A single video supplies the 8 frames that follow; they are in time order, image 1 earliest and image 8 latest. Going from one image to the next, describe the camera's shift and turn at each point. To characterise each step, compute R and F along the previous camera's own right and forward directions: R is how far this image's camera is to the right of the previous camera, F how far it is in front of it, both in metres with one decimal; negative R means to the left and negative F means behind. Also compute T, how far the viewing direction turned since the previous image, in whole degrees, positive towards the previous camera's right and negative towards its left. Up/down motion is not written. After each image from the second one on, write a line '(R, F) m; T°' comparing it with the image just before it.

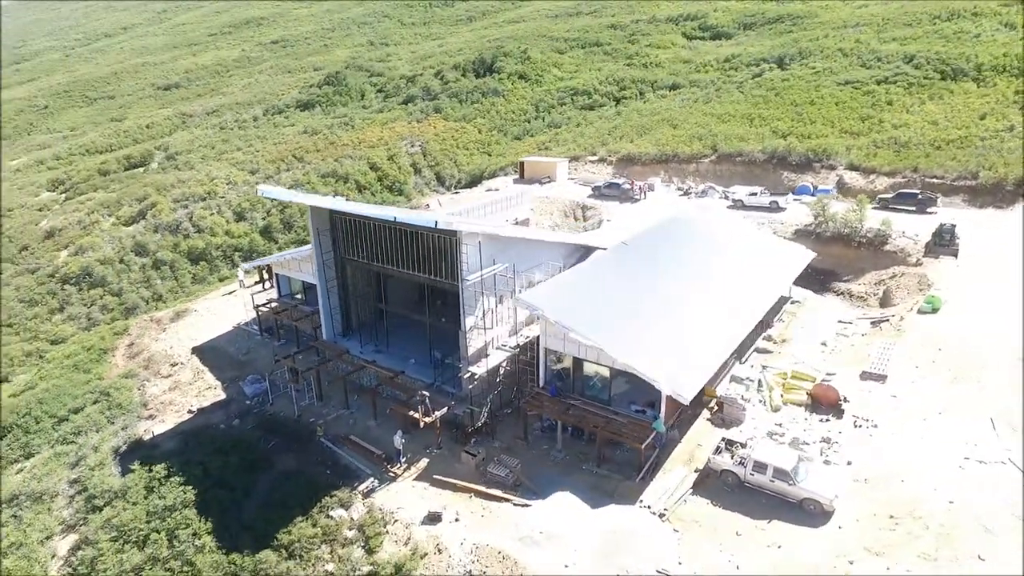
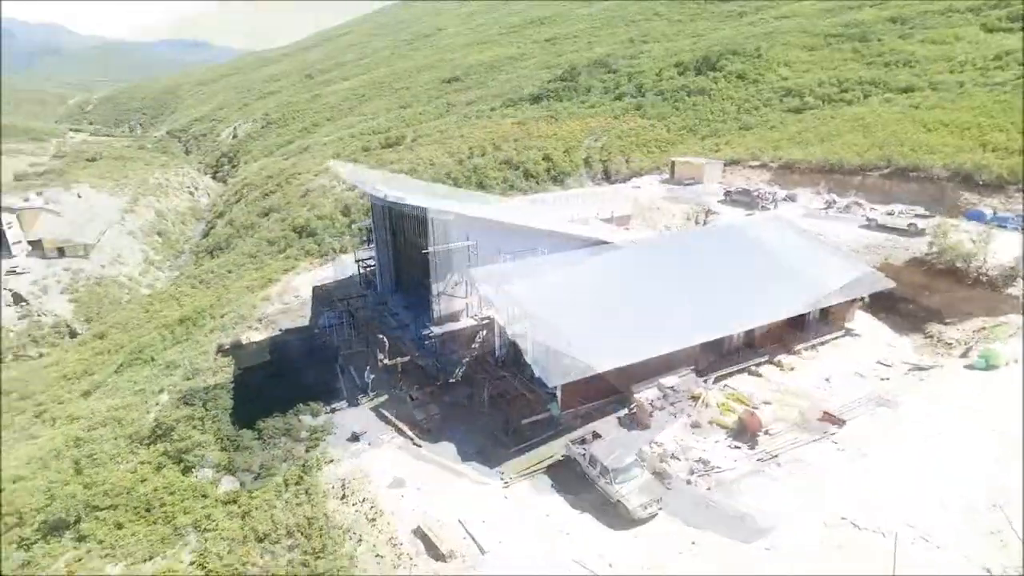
(+4.0, -0.4) m; -12°
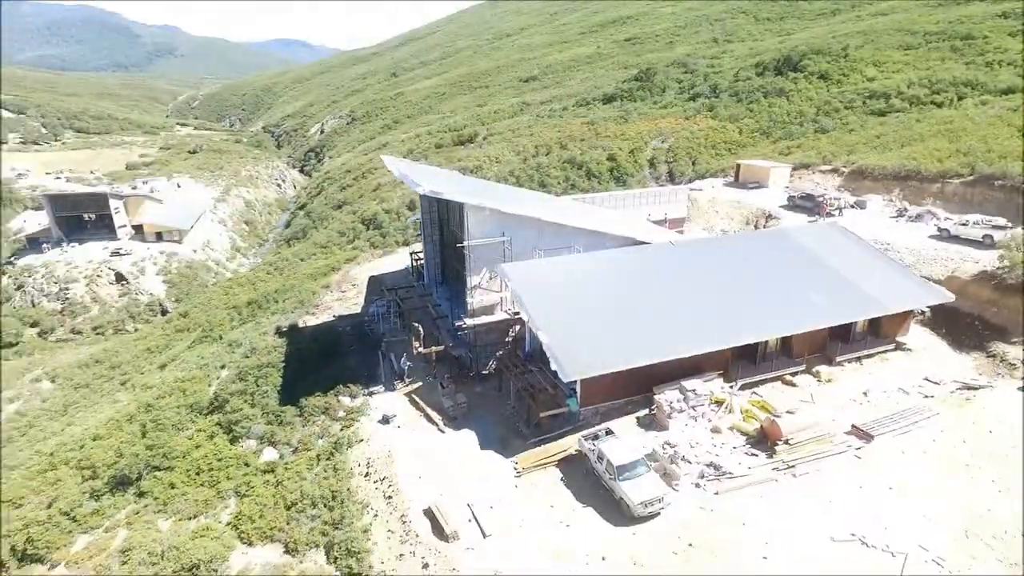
(+1.3, -0.3) m; -7°
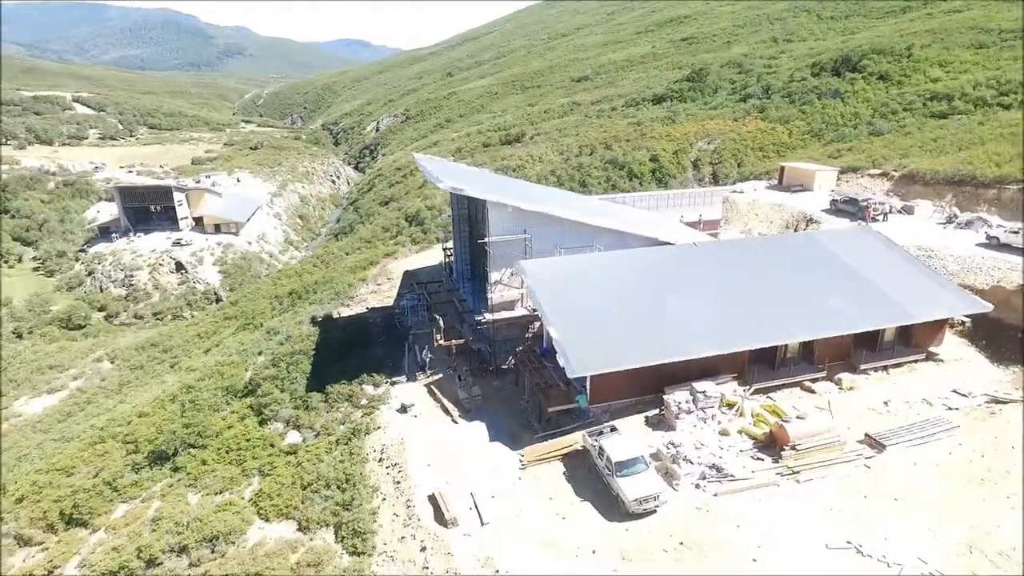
(+1.0, -0.3) m; -5°
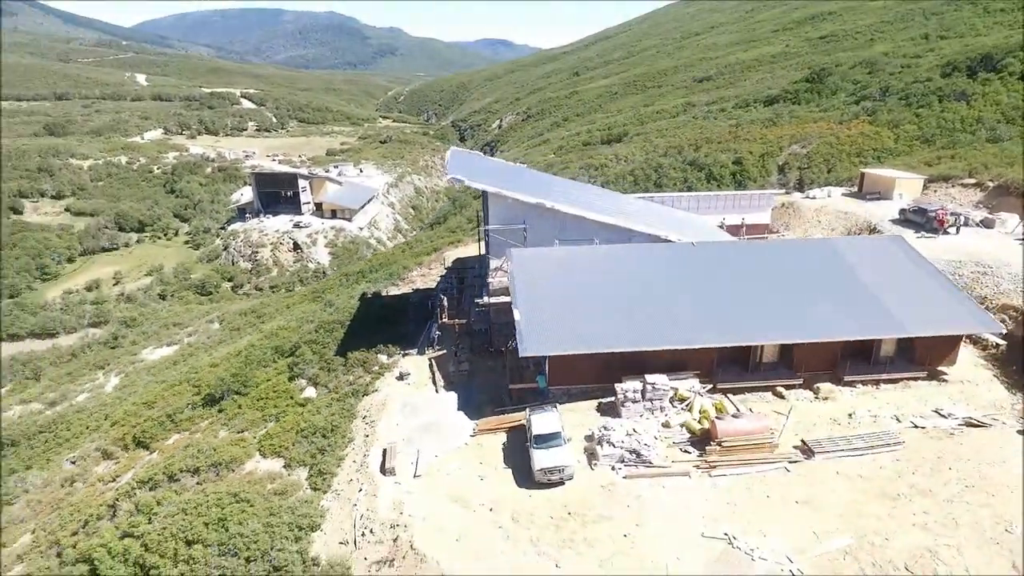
(+4.4, -0.9) m; -11°
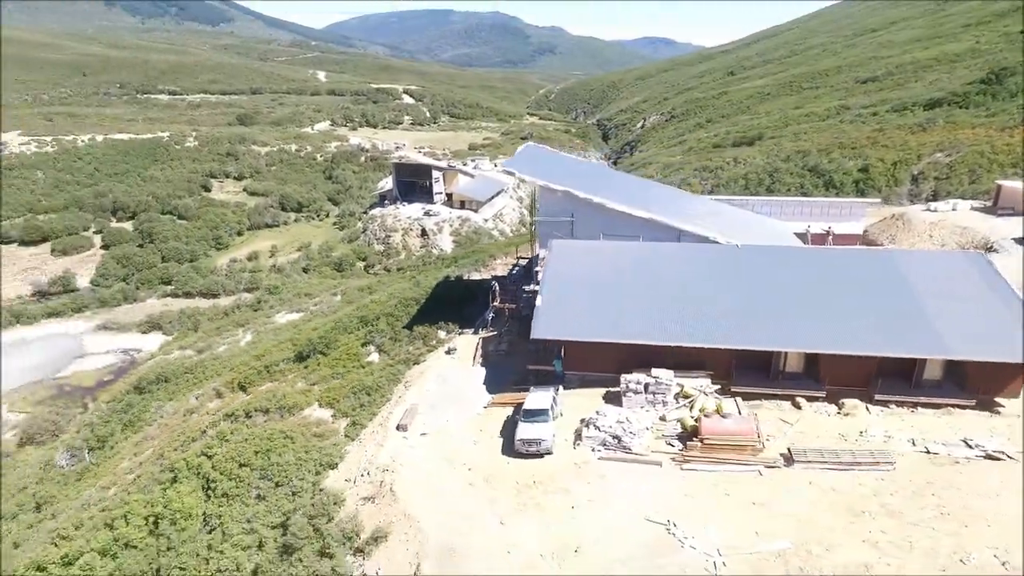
(+3.5, -0.8) m; -13°
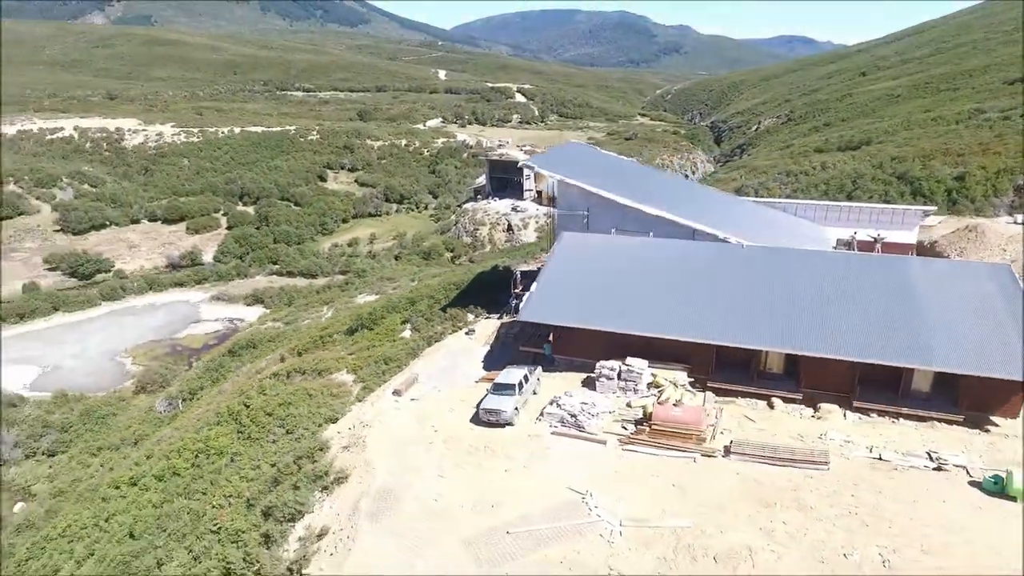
(+3.6, -1.0) m; -10°
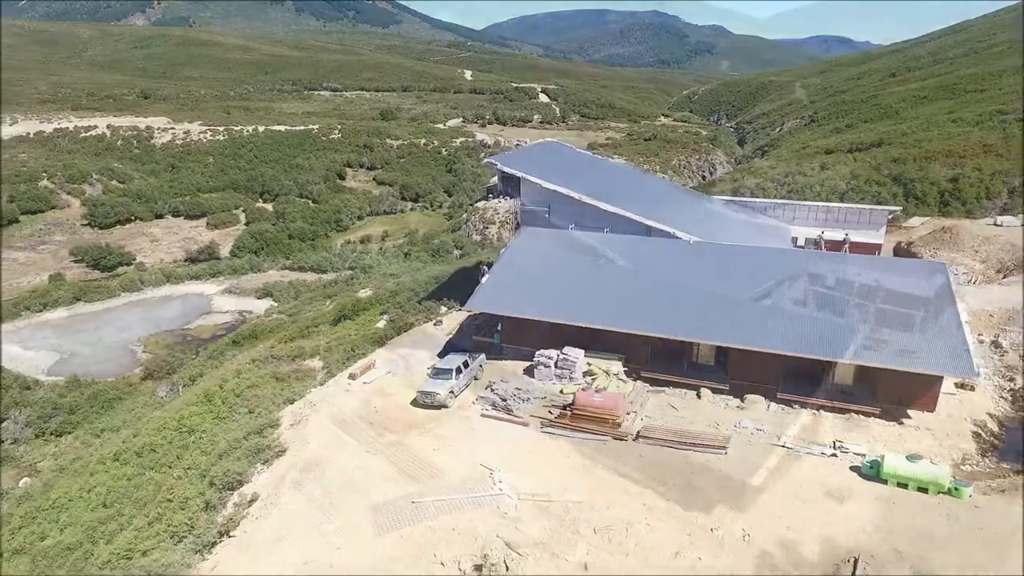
(+2.5, -0.8) m; -2°
